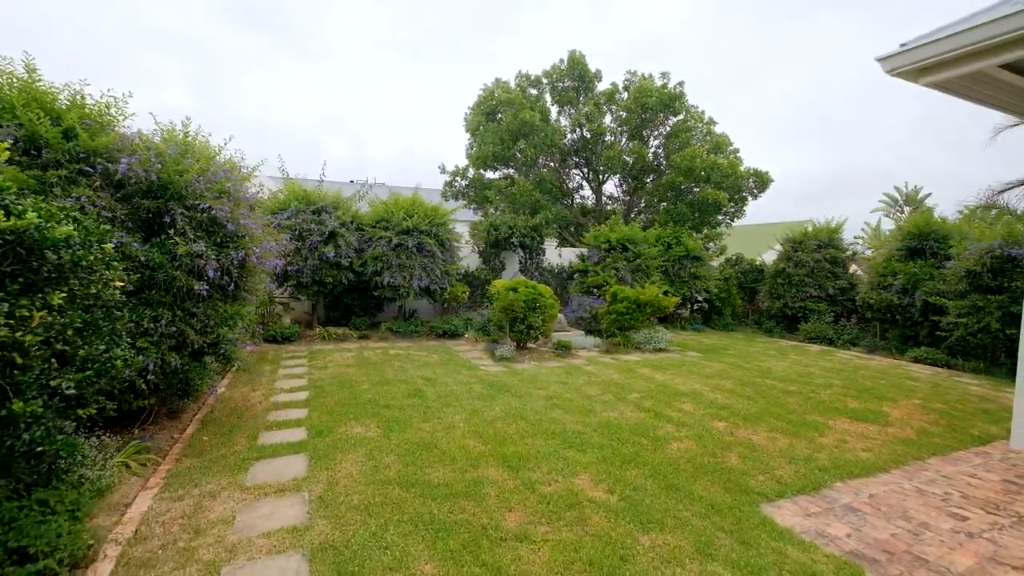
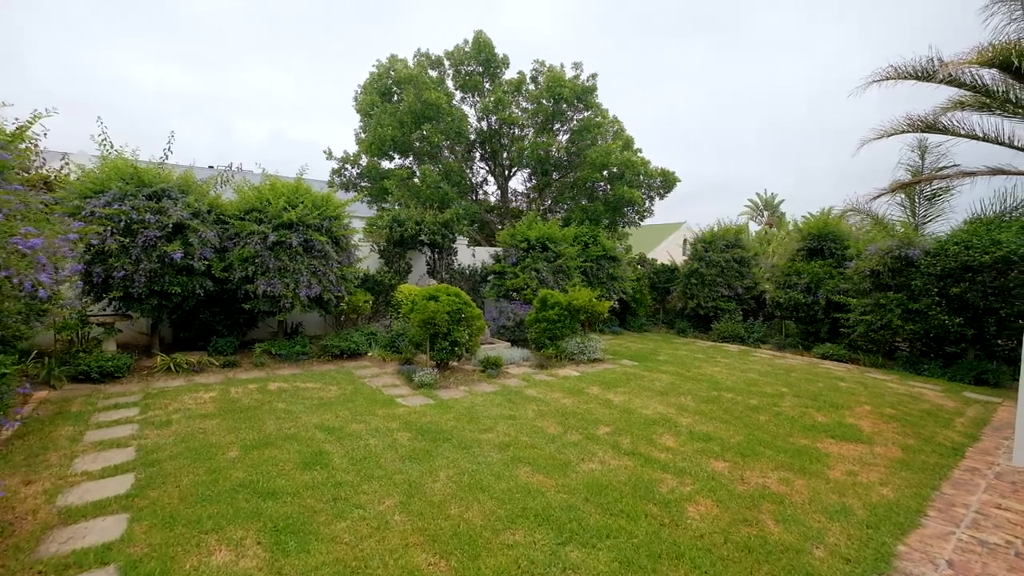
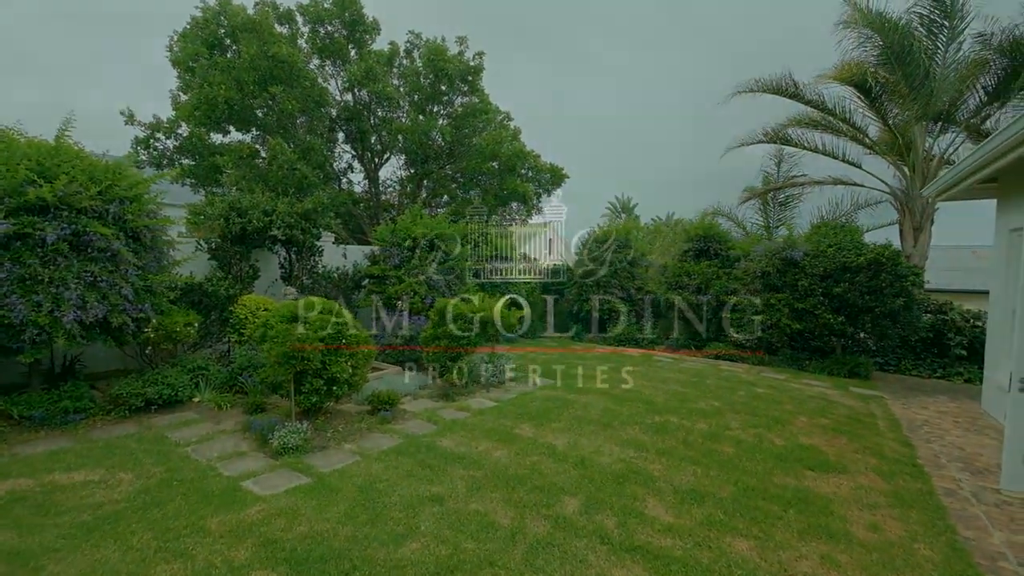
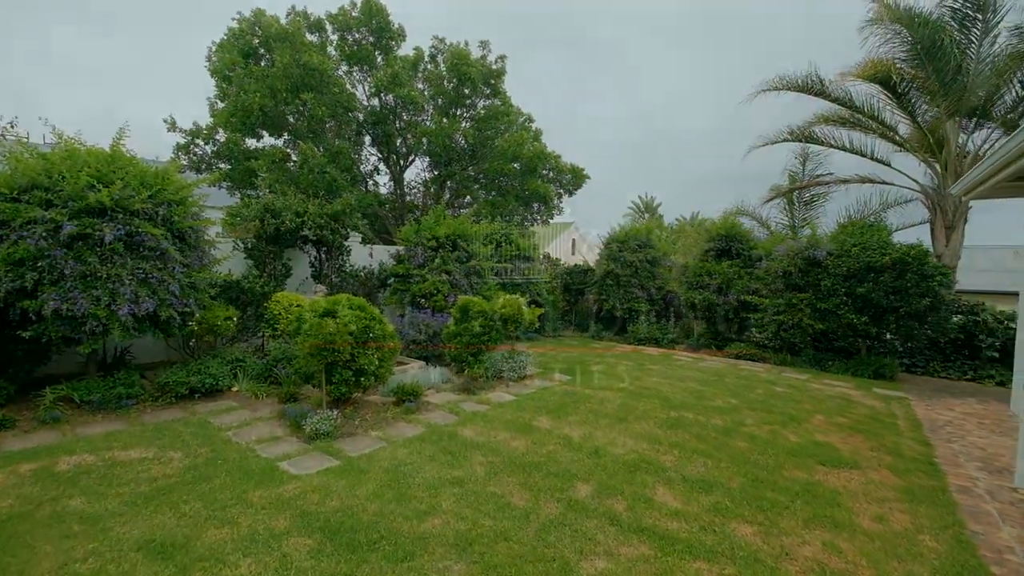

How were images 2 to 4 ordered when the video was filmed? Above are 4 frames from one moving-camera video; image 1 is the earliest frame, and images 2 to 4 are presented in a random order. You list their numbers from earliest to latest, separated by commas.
2, 4, 3
